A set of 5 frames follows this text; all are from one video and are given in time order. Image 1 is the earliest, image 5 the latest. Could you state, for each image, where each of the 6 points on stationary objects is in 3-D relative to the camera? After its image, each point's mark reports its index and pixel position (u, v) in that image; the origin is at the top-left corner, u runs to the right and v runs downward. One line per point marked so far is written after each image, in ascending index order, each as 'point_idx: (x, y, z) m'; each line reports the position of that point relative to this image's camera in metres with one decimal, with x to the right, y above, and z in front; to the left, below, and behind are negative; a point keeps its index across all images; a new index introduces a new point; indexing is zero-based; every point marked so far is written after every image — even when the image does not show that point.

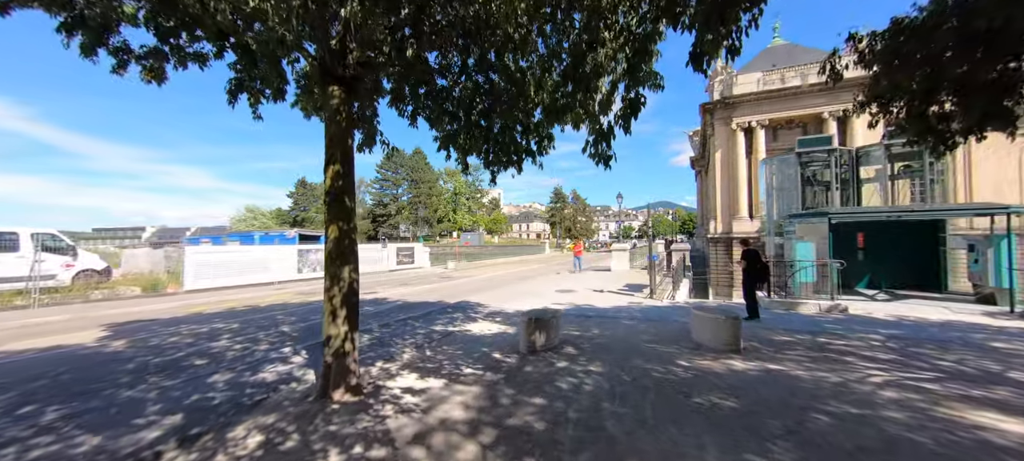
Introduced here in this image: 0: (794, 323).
0: (+5.9, -1.9, +7.8) m
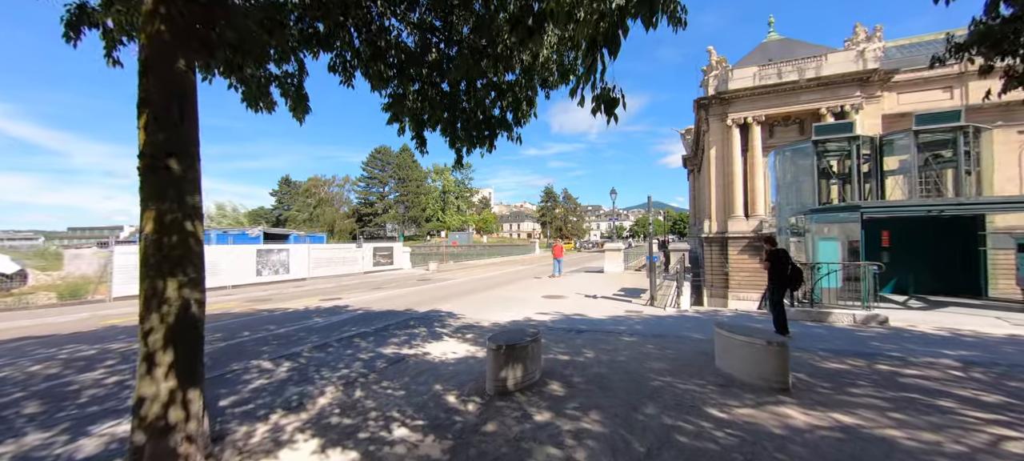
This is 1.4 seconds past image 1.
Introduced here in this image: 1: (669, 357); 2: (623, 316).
0: (+5.4, -1.9, +6.3) m
1: (+2.3, -1.8, +5.4) m
2: (+2.6, -2.0, +8.8) m
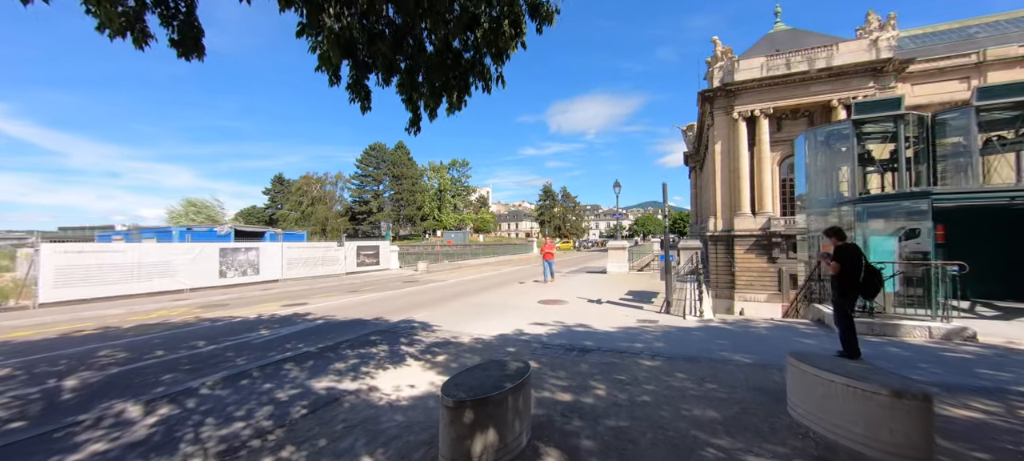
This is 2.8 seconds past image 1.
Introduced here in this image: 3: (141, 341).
0: (+5.2, -1.7, +4.7) m
1: (+2.1, -1.7, +3.8) m
2: (+2.3, -1.8, +7.1) m
3: (-6.6, -2.0, +6.7) m
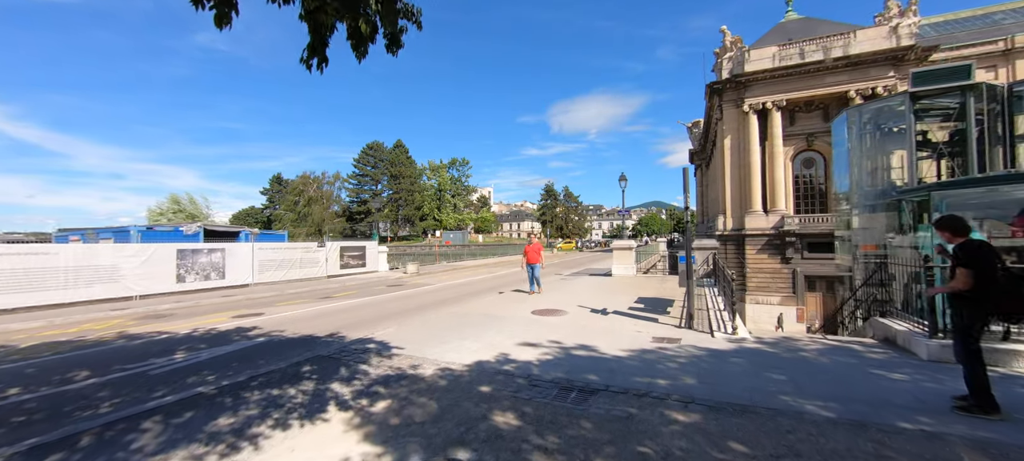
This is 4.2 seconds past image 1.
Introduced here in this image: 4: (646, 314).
0: (+4.9, -1.6, +3.1) m
1: (+1.8, -1.6, +2.2) m
2: (+2.1, -1.8, +5.5) m
3: (-6.9, -1.9, +5.1) m
4: (+3.0, -1.8, +8.4) m
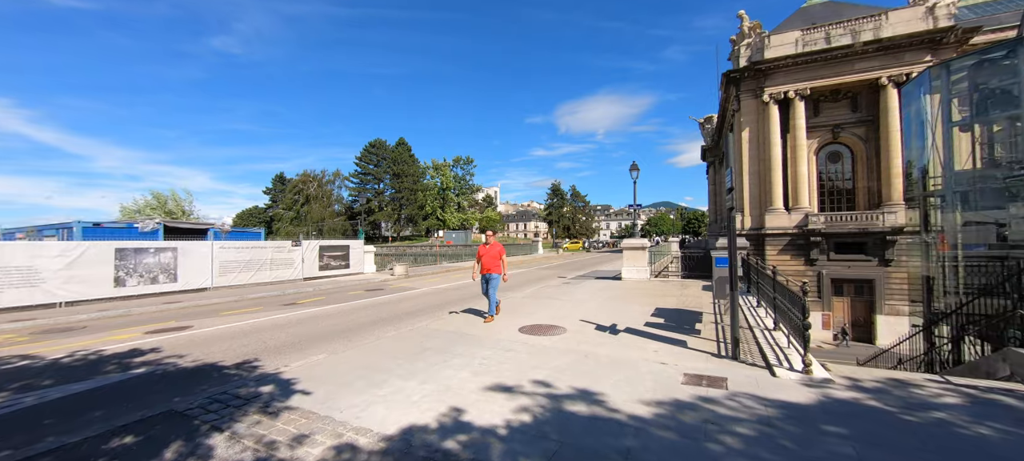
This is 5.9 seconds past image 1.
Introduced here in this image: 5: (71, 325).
0: (+4.5, -1.5, +1.1) m
1: (+1.3, -1.5, +0.2) m
2: (+1.7, -1.6, +3.5) m
3: (-7.3, -1.8, +3.3) m
4: (+2.7, -1.7, +6.4) m
5: (-9.4, -2.0, +8.0) m
